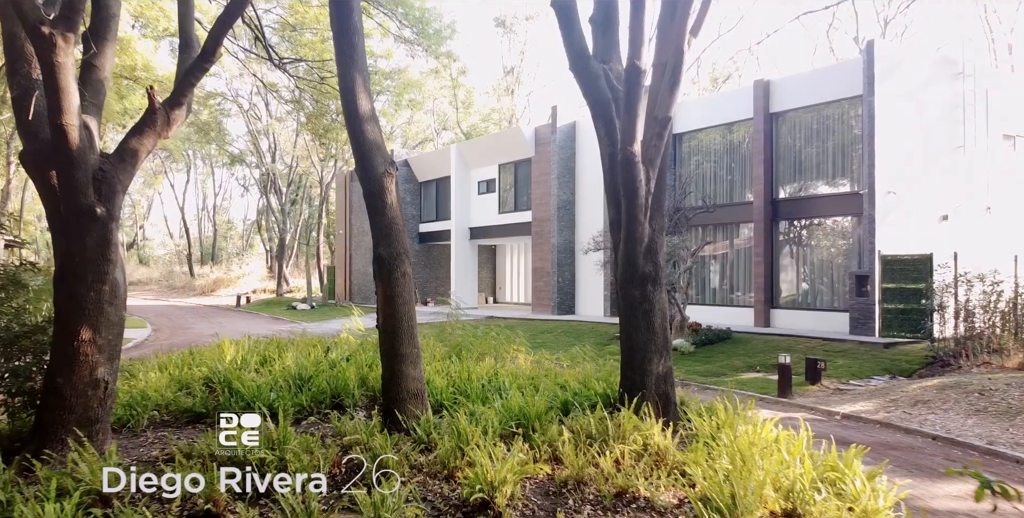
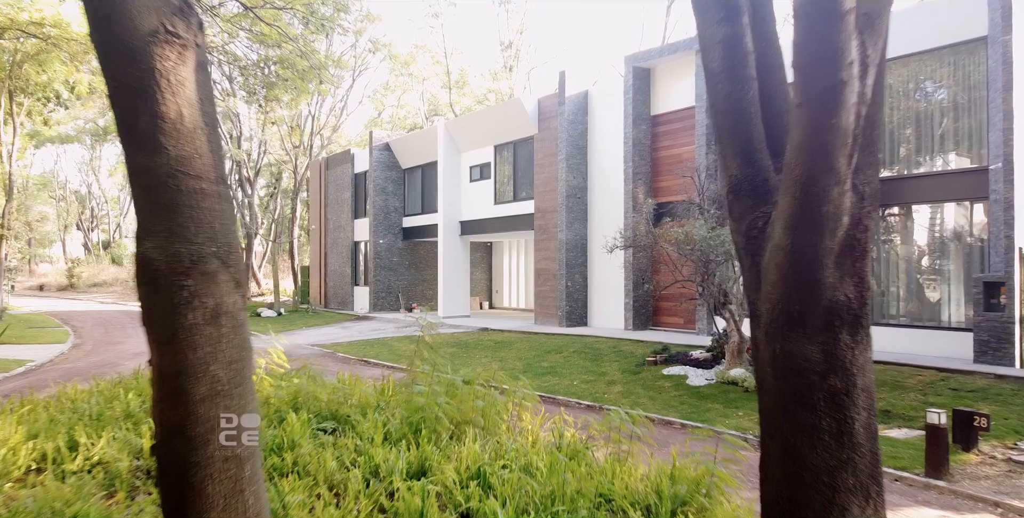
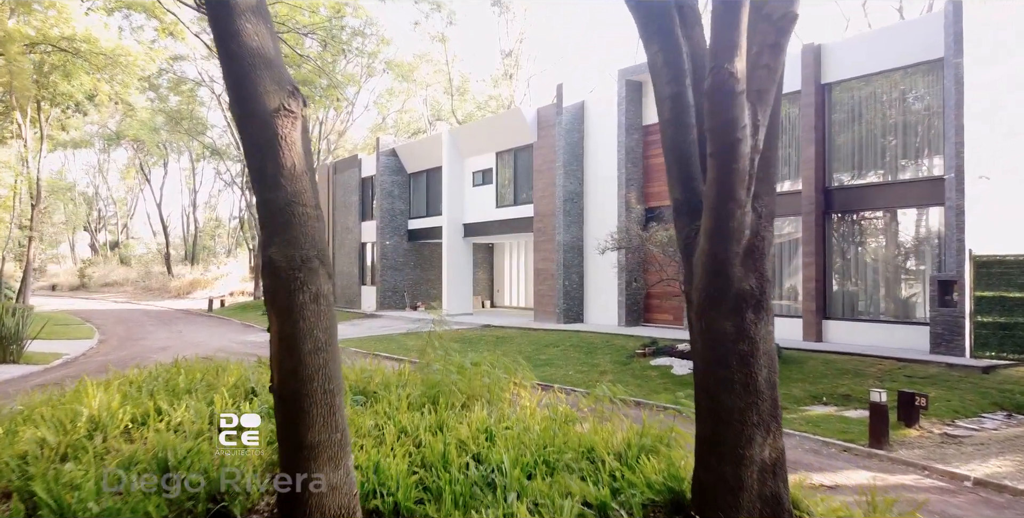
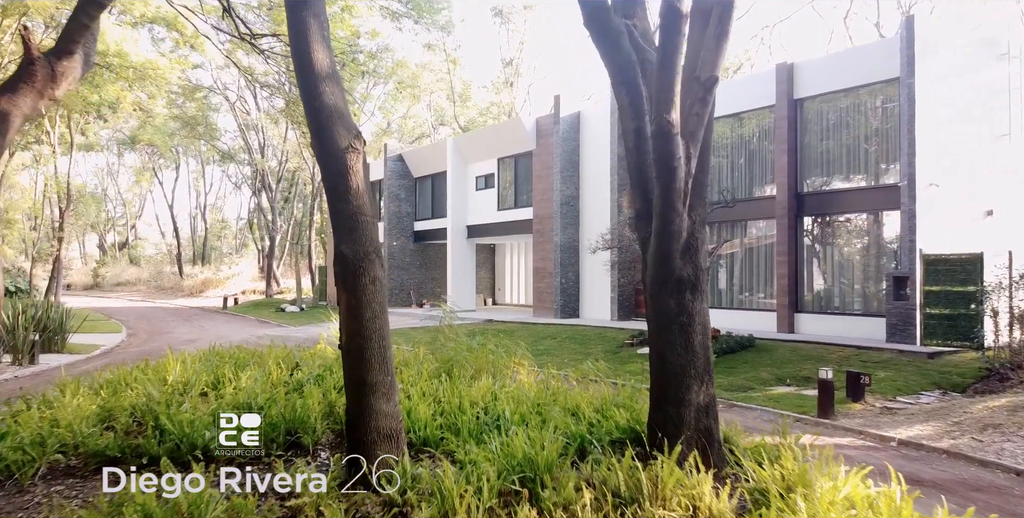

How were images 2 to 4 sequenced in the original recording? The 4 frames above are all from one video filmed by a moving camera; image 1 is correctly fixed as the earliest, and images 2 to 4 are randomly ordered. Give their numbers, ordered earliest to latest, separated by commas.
4, 3, 2
